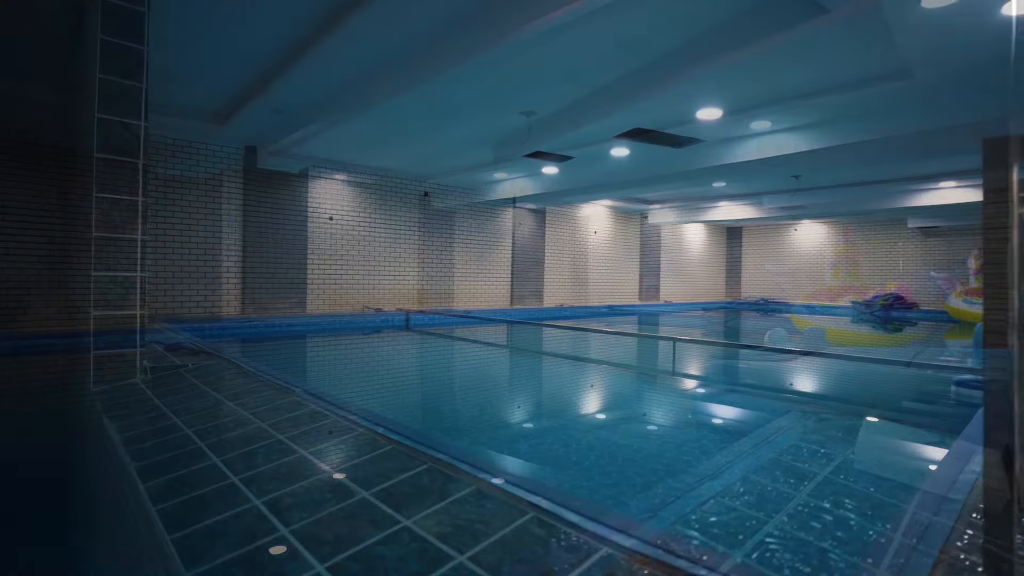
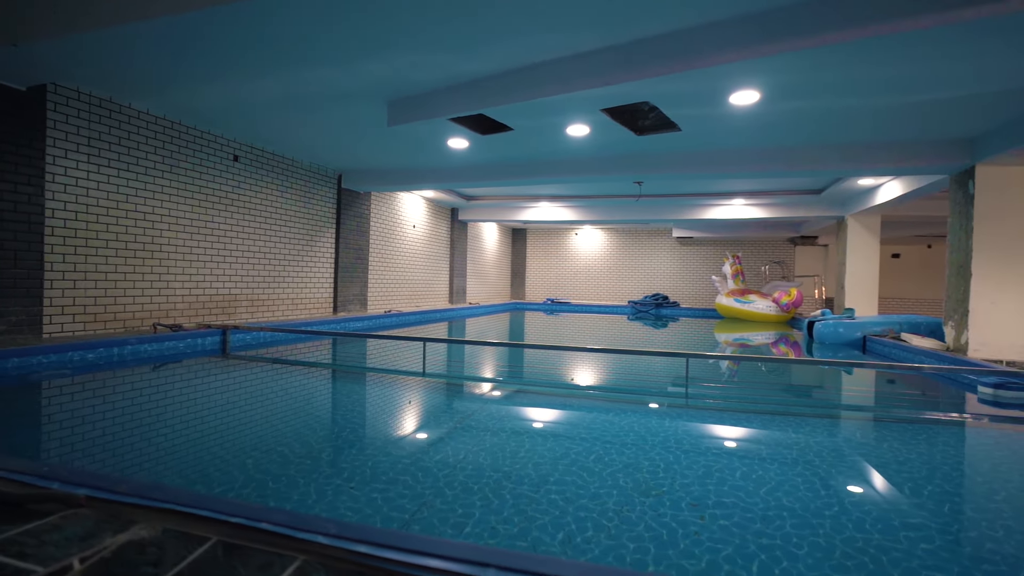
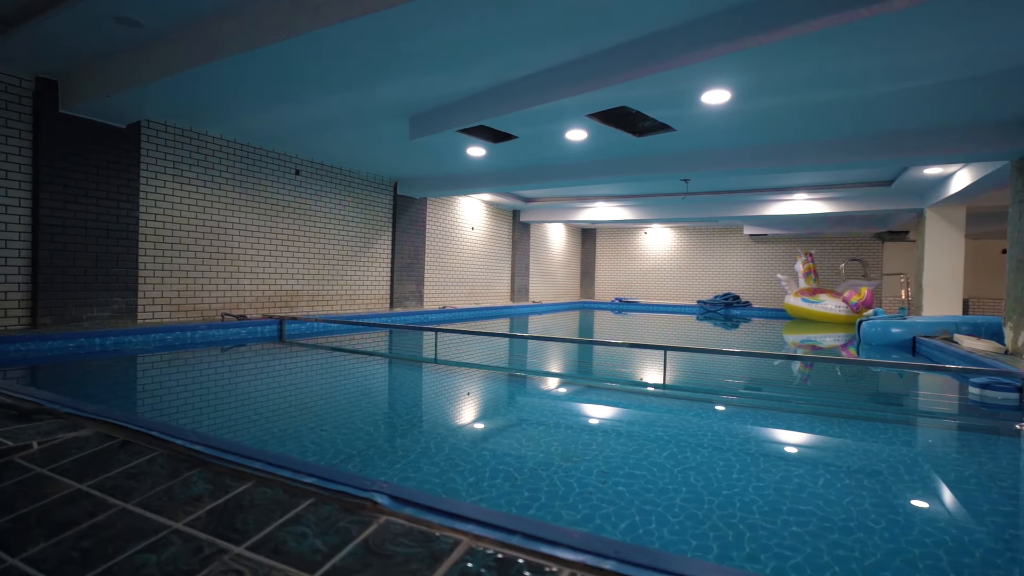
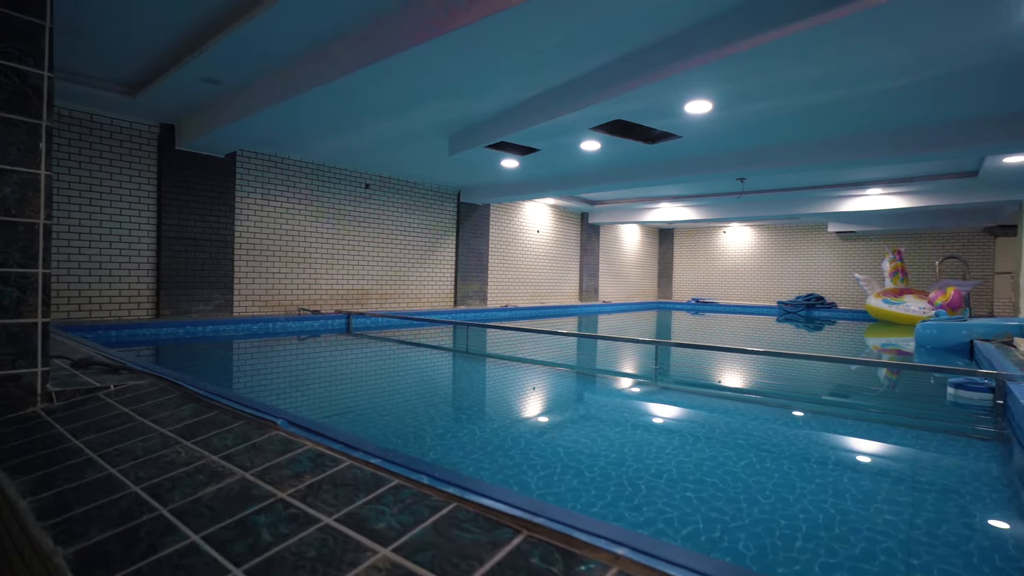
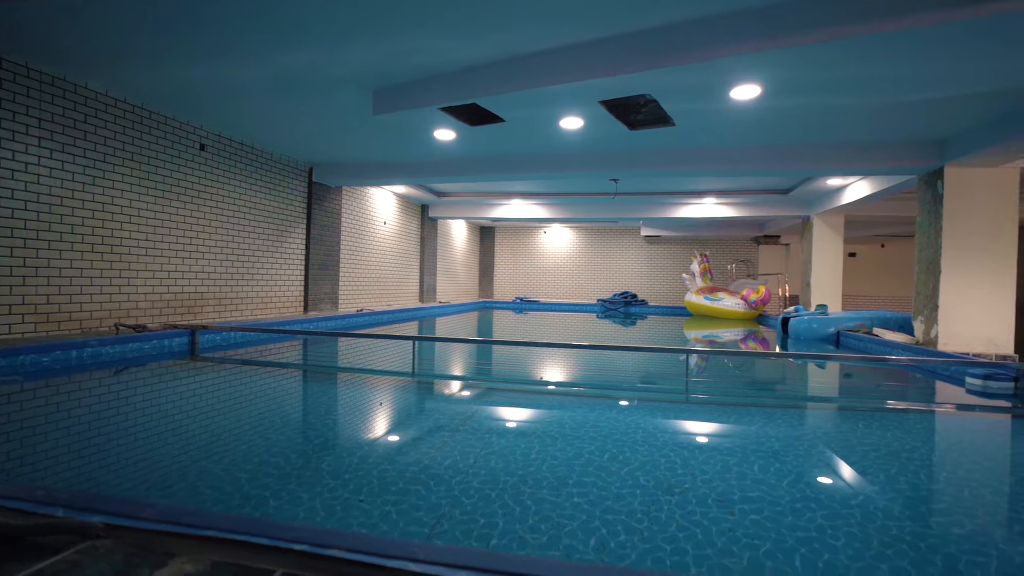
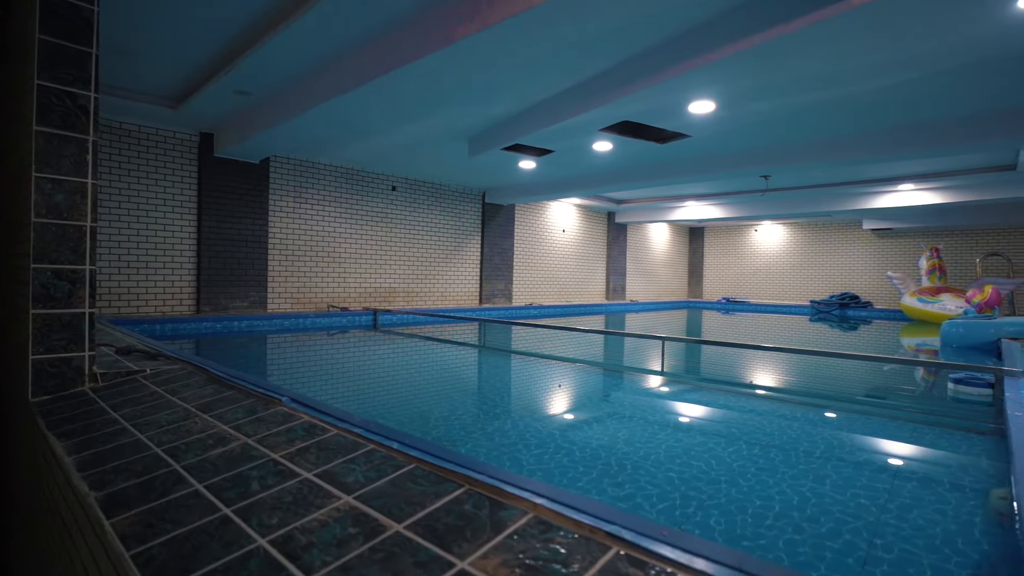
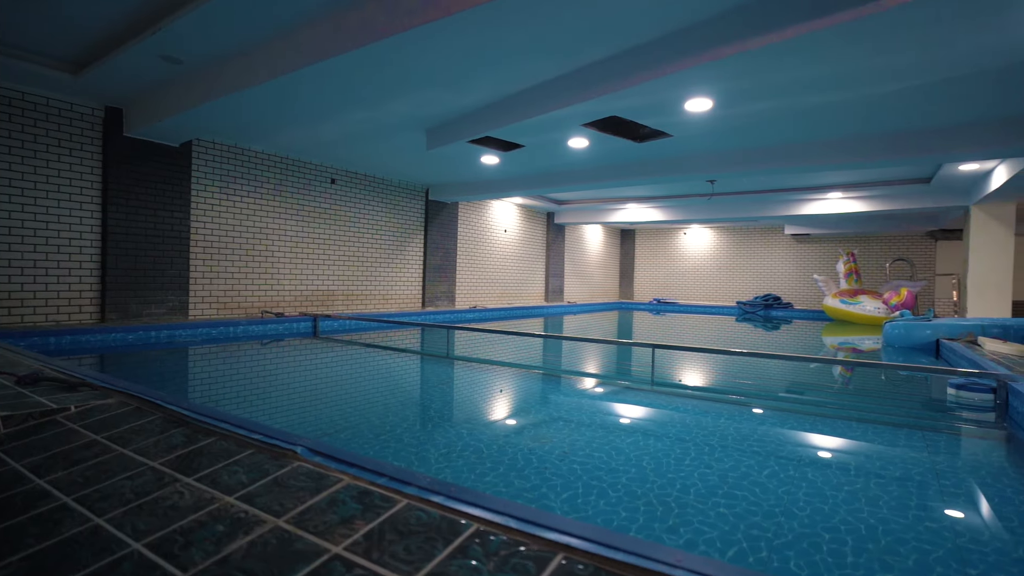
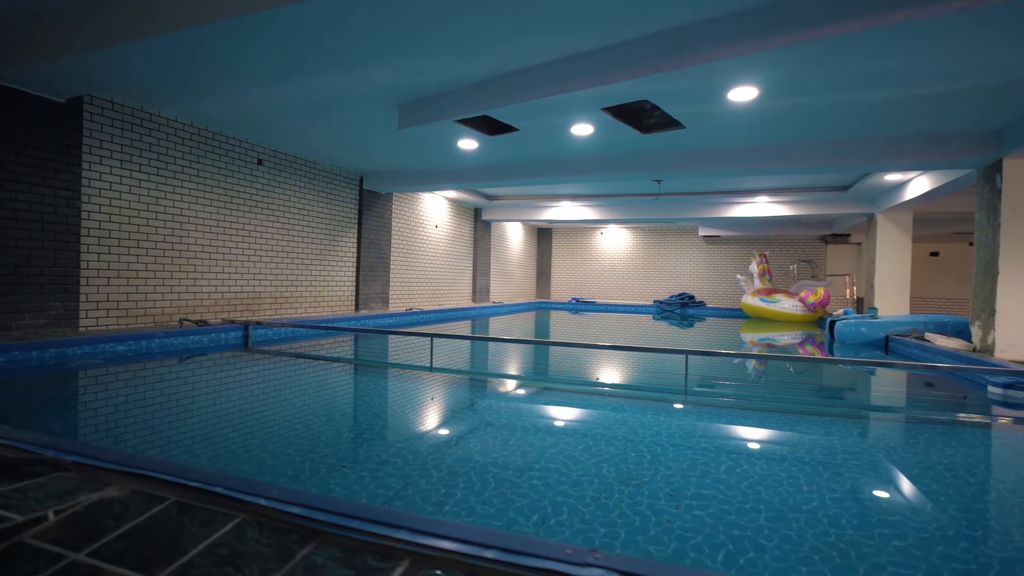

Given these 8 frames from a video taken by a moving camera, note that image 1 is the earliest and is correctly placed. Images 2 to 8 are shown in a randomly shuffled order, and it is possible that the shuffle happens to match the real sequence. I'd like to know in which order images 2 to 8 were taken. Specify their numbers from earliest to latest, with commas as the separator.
6, 4, 7, 3, 8, 2, 5
